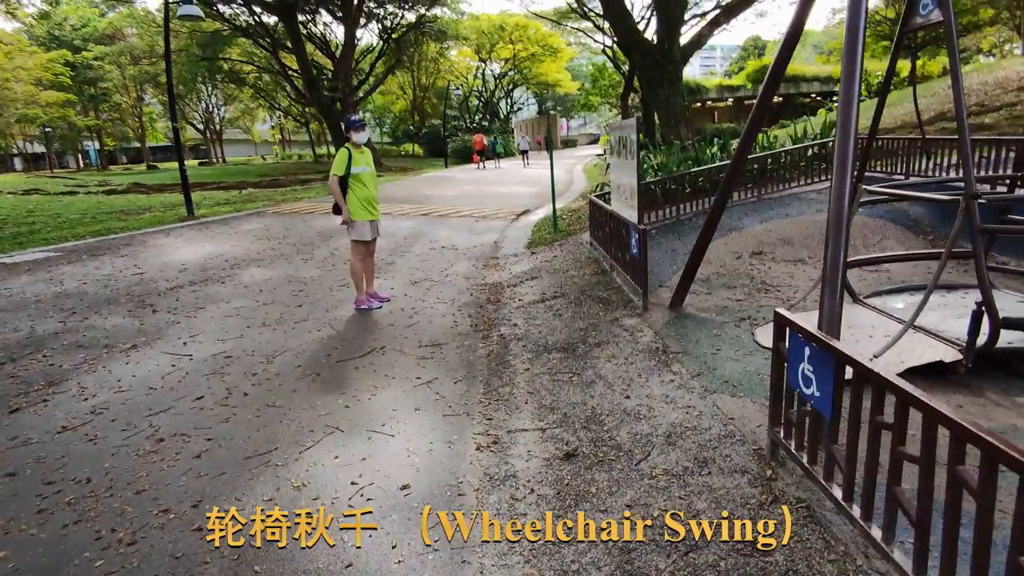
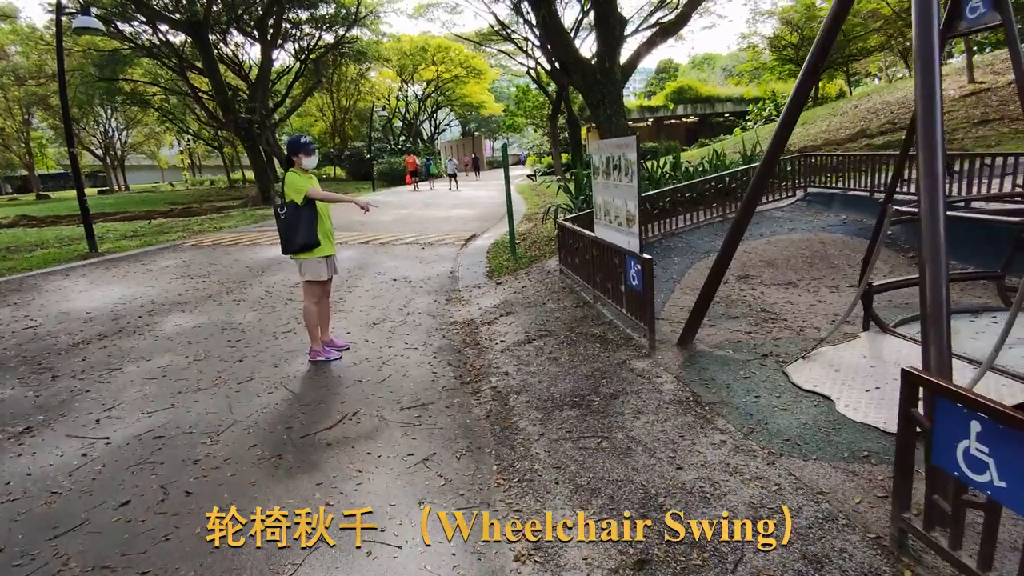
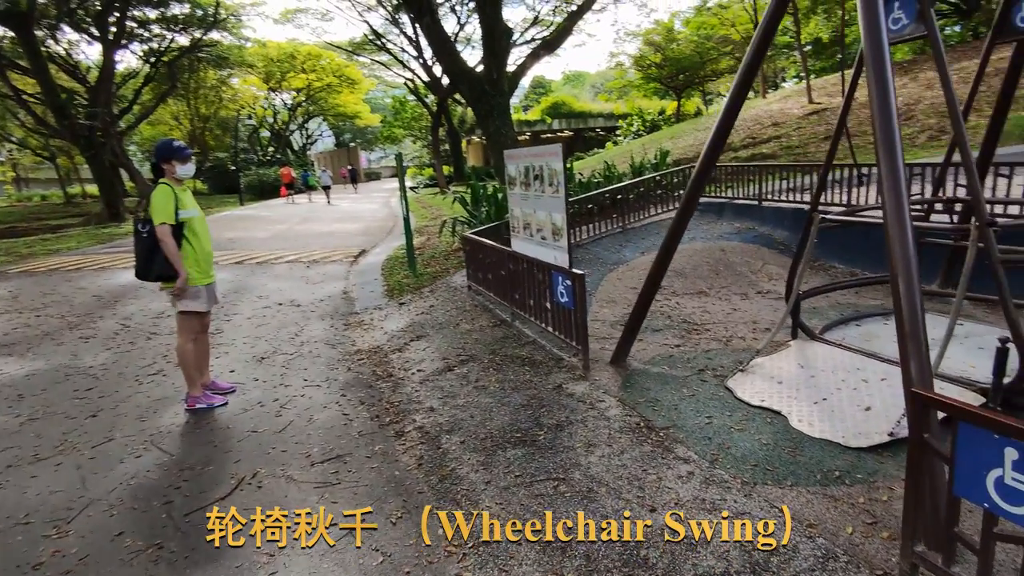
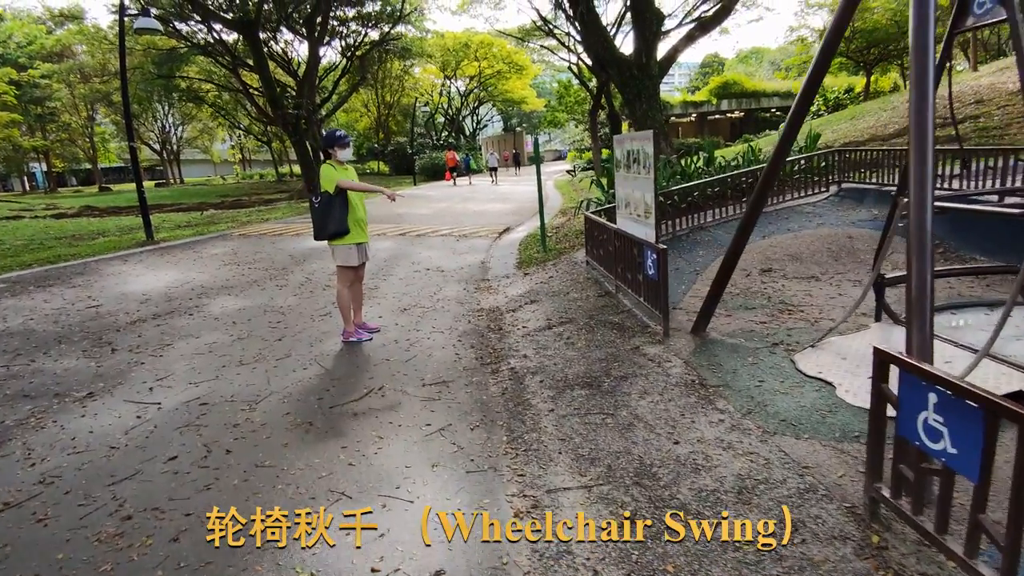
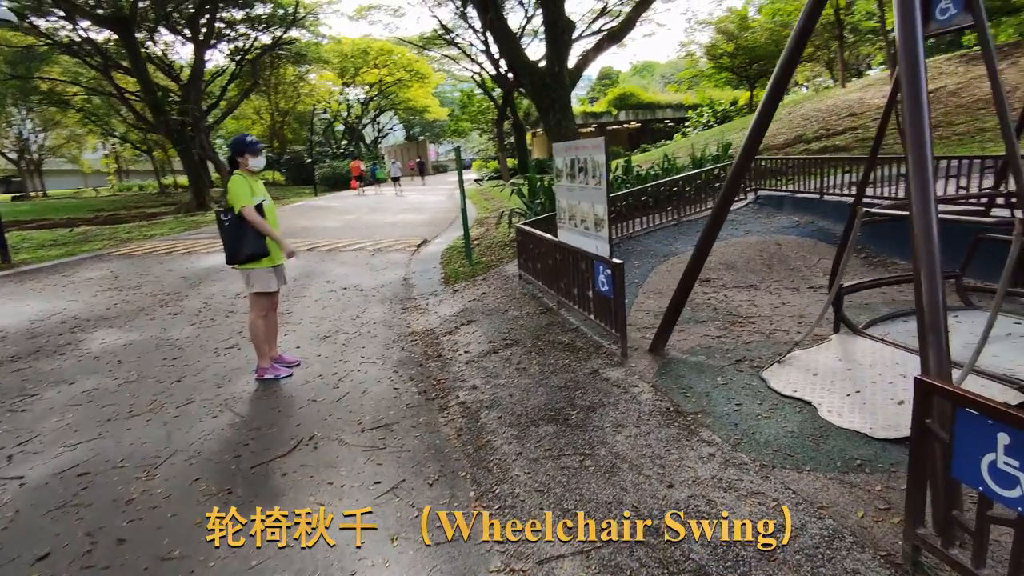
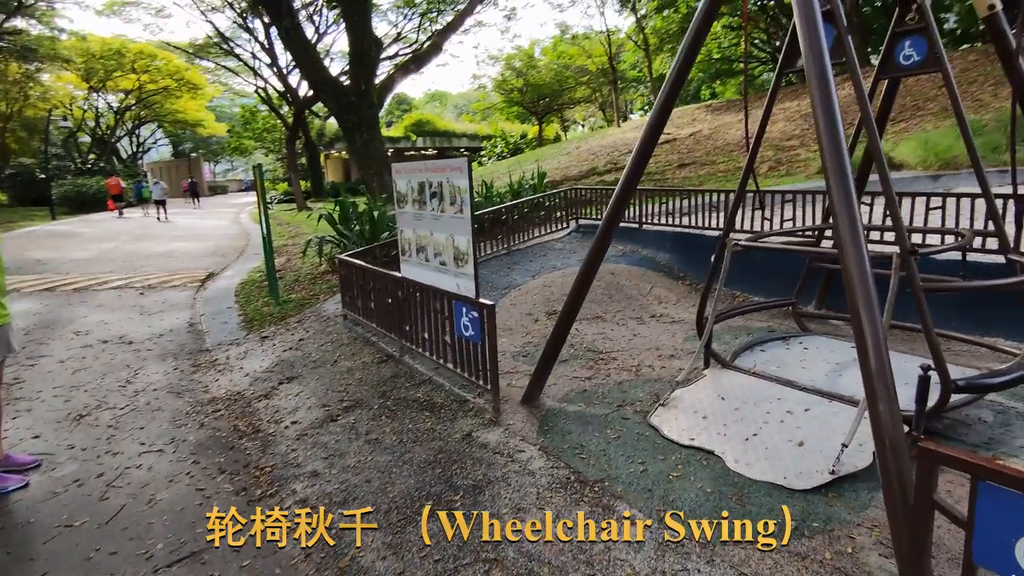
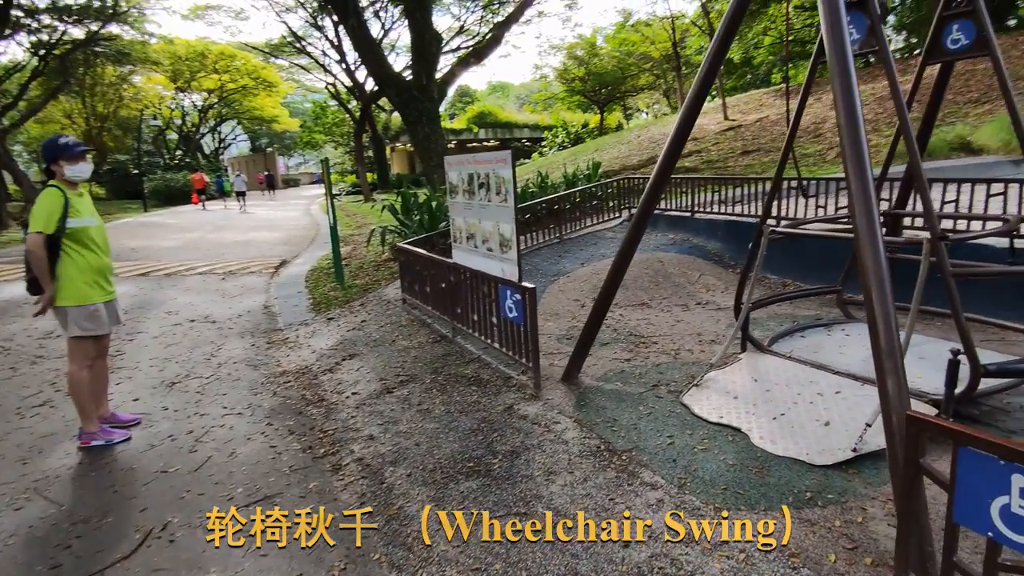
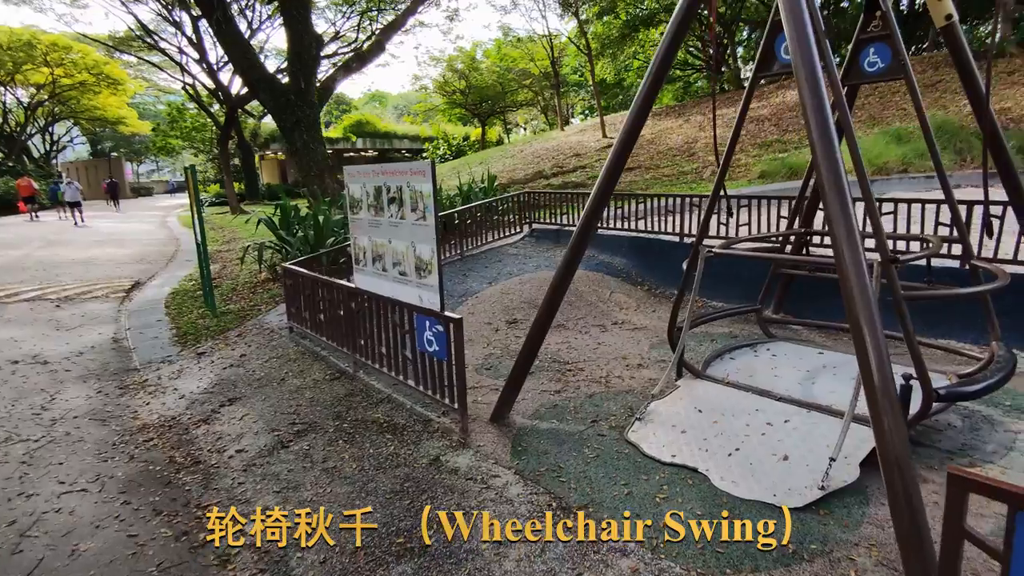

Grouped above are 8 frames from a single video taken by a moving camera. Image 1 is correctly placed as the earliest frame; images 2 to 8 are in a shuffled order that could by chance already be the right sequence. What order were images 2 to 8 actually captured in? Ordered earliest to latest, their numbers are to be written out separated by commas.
4, 2, 5, 3, 7, 6, 8
